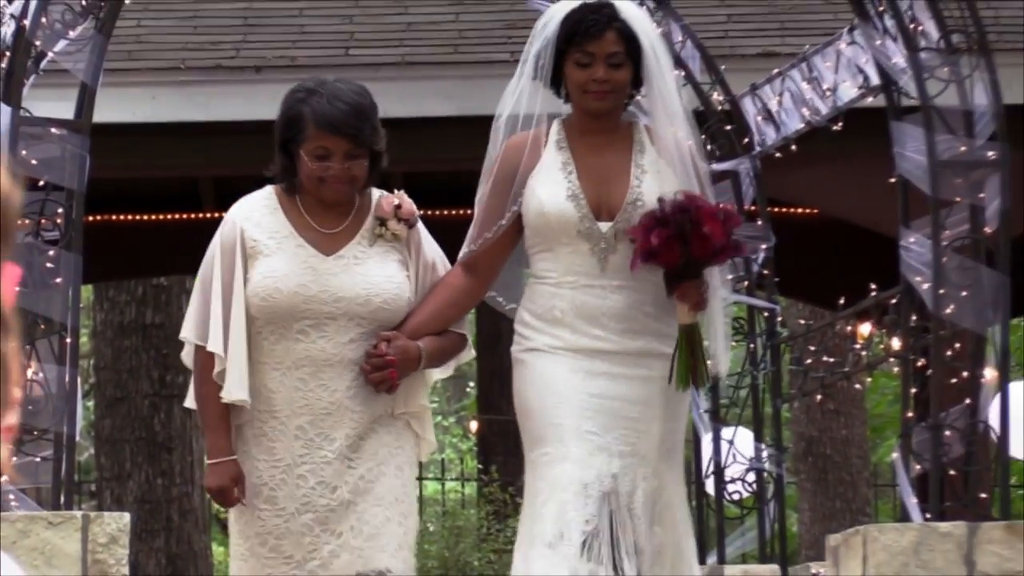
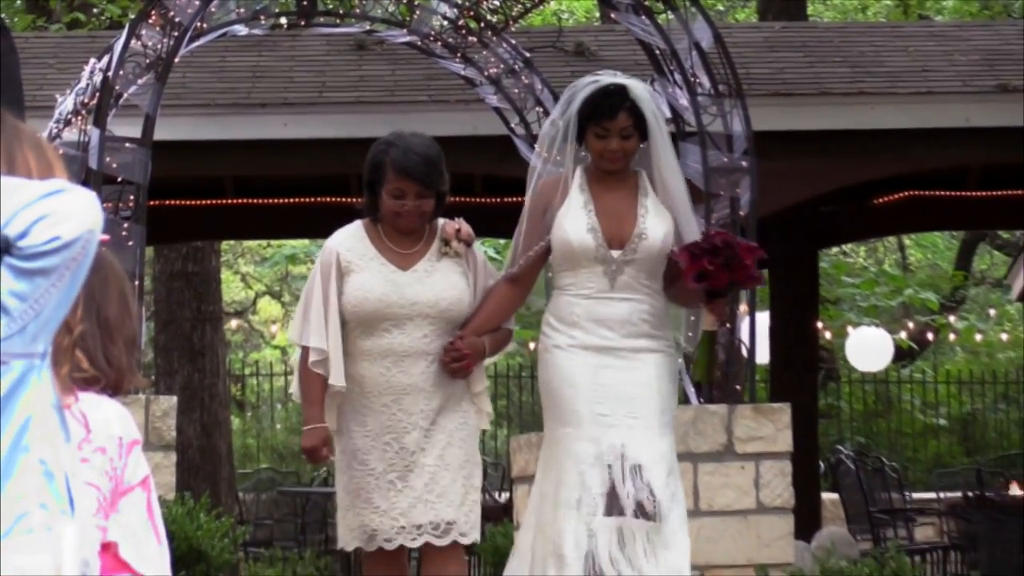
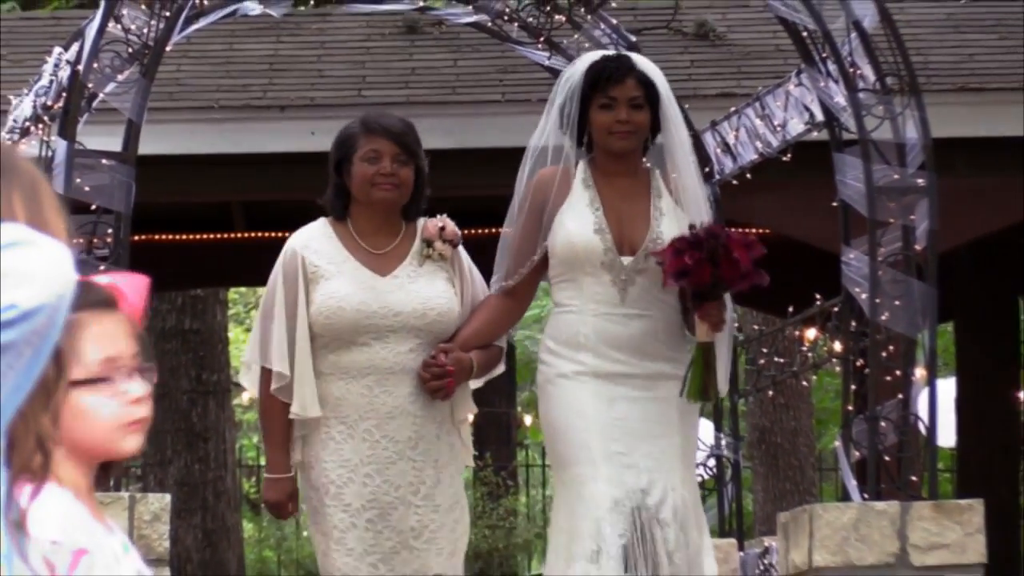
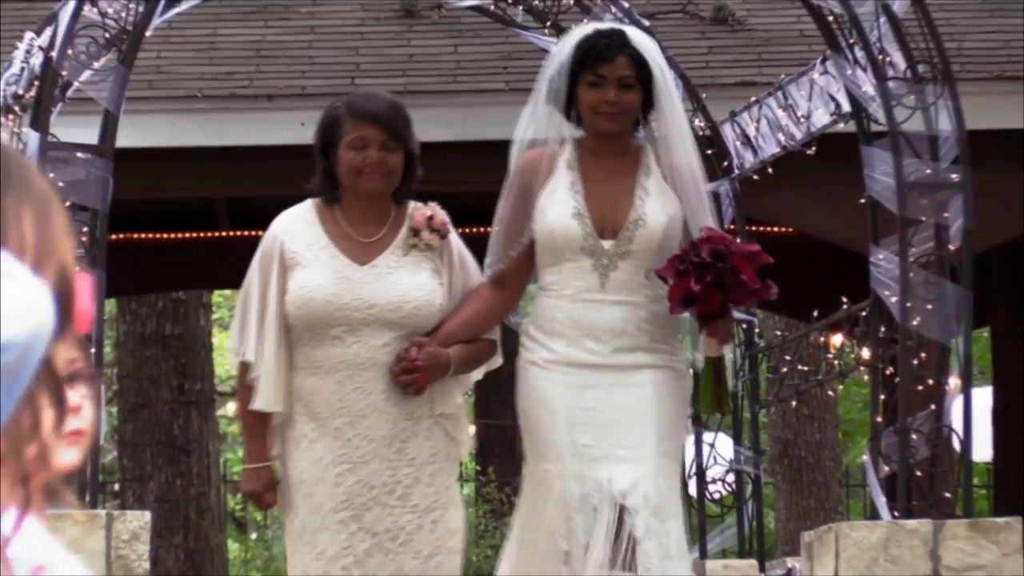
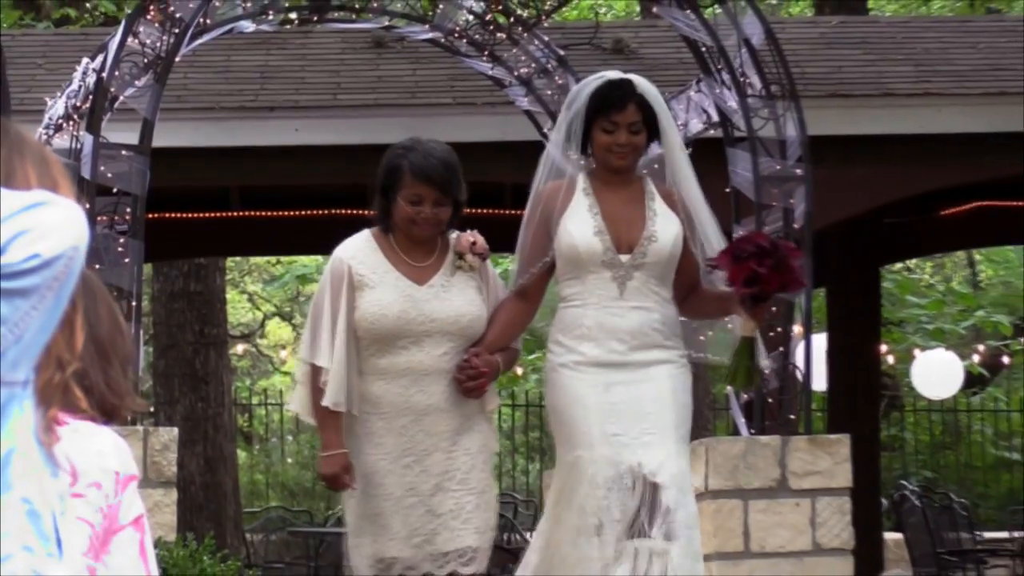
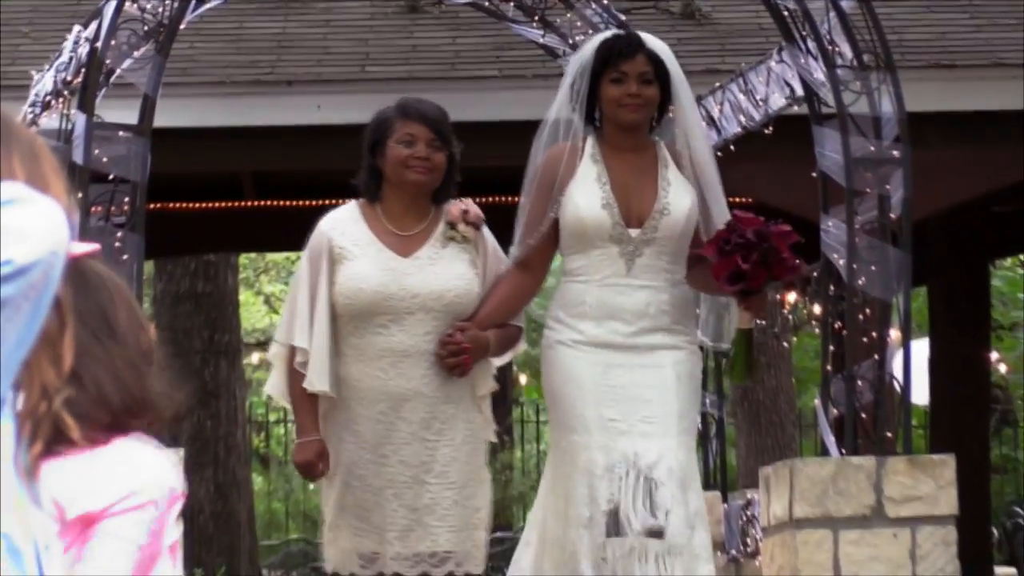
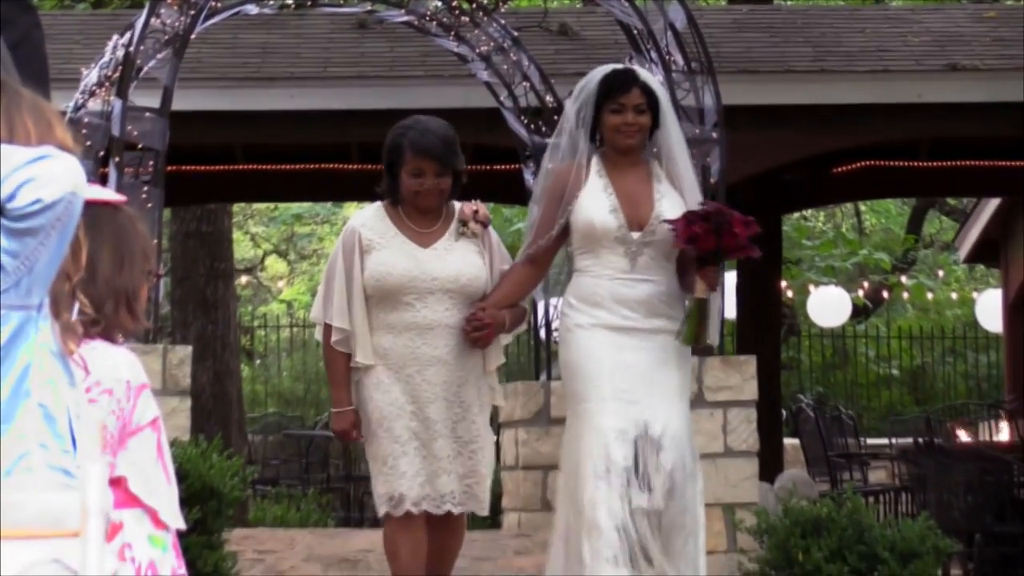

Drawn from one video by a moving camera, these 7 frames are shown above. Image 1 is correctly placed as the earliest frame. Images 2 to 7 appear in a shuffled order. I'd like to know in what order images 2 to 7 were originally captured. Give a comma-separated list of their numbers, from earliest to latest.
4, 3, 6, 5, 2, 7
